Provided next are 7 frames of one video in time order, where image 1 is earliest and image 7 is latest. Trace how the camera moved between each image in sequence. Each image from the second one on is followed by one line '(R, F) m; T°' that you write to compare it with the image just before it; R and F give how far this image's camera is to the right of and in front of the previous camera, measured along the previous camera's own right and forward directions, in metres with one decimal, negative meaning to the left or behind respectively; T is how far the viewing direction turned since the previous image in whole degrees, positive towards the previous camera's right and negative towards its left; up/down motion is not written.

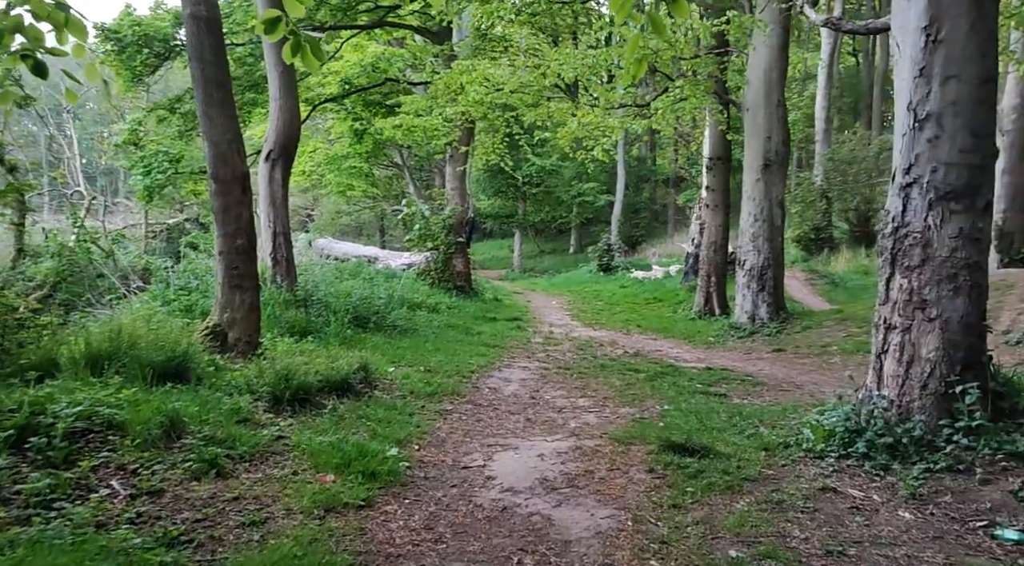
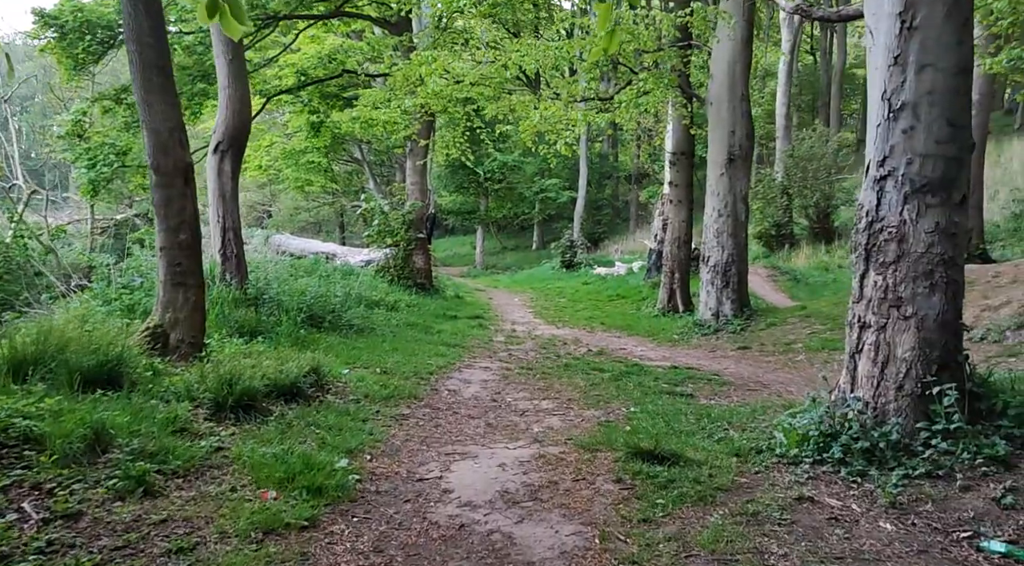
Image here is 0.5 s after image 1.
(0.0, +0.3) m; +2°
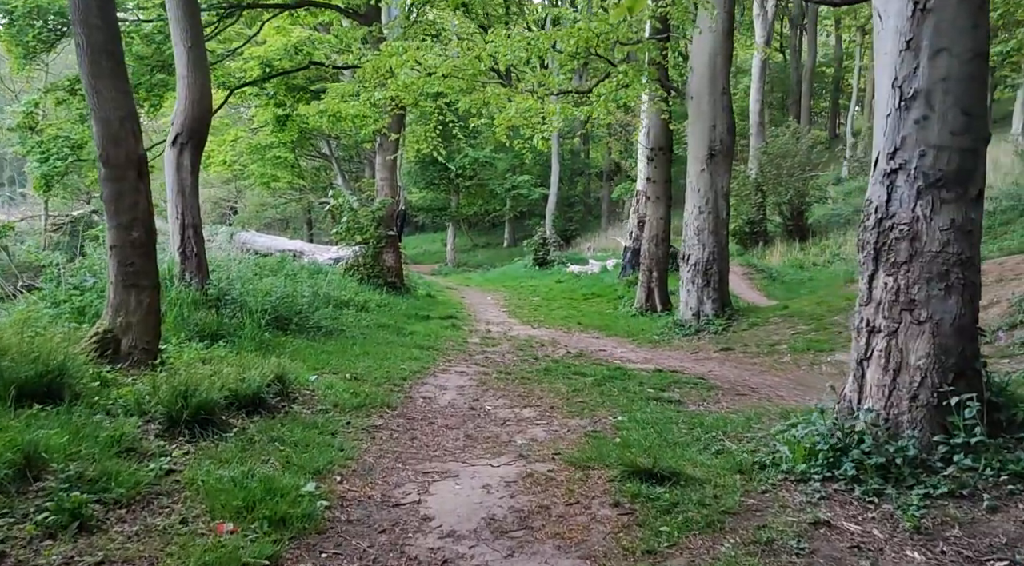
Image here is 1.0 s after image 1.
(-0.1, +0.5) m; +2°
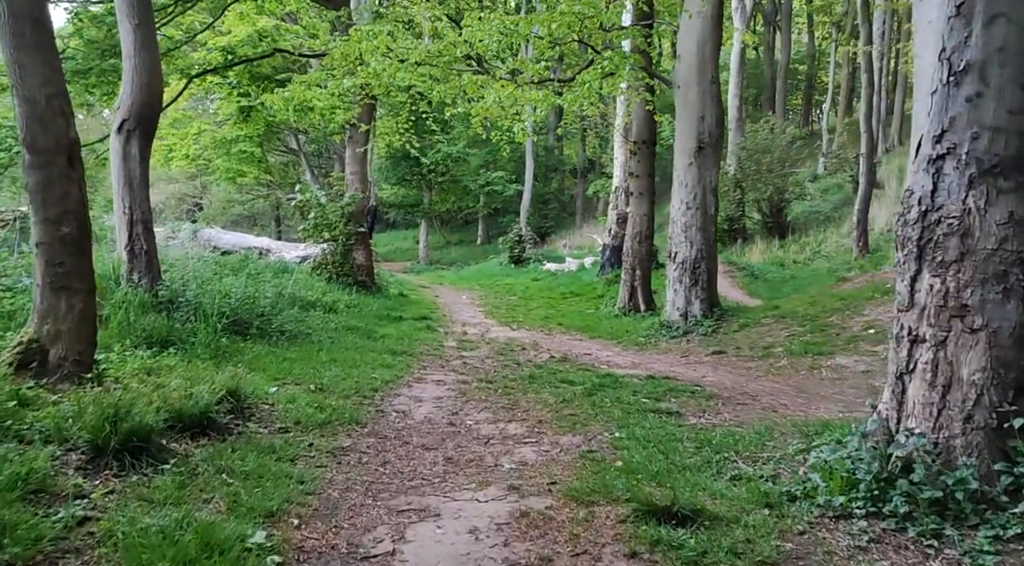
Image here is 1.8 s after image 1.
(-0.1, +0.8) m; +2°
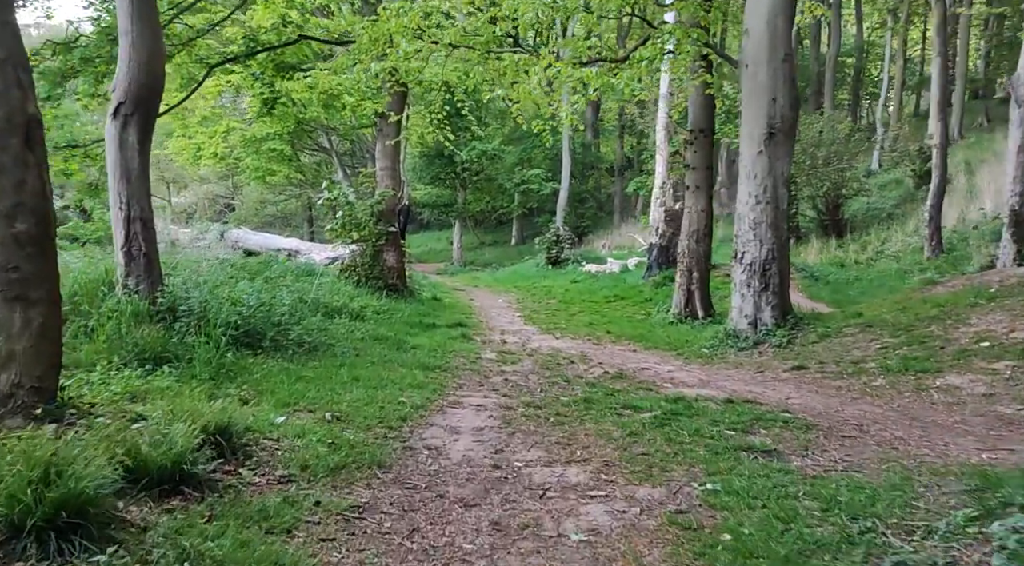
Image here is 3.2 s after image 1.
(-0.2, +1.4) m; -2°
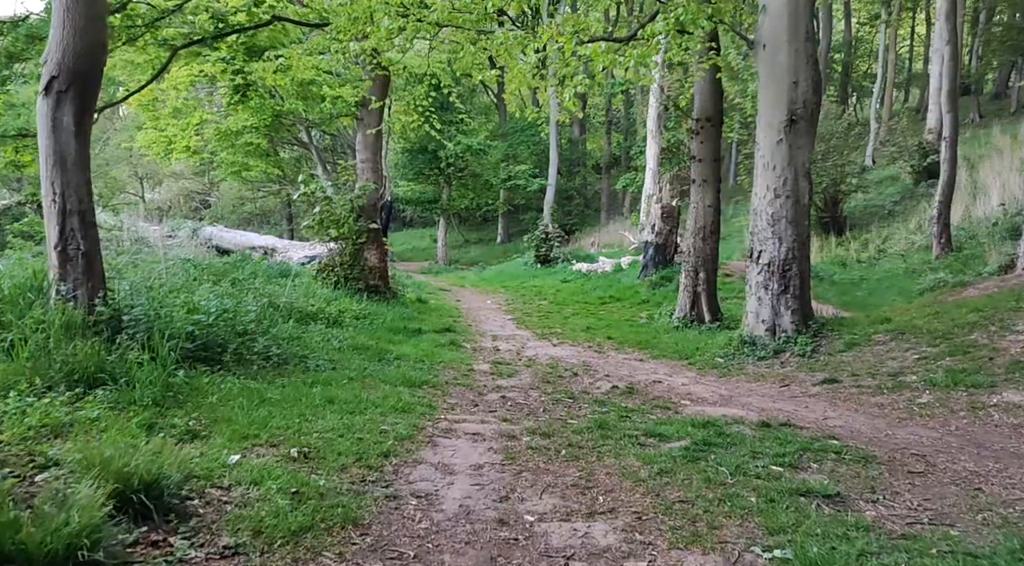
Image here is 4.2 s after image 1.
(-0.1, +1.2) m; +1°
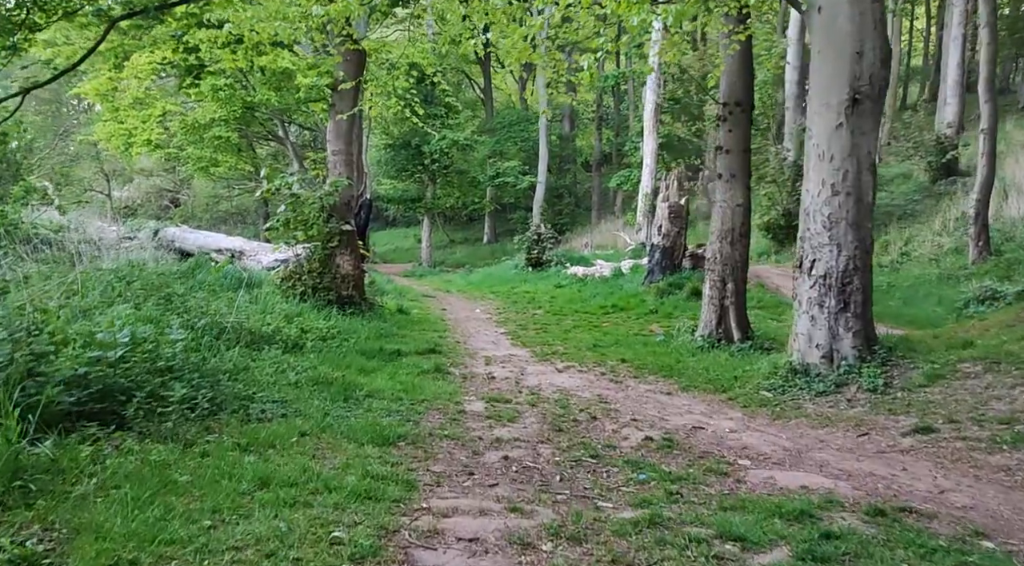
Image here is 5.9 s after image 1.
(-0.1, +2.0) m; +1°
